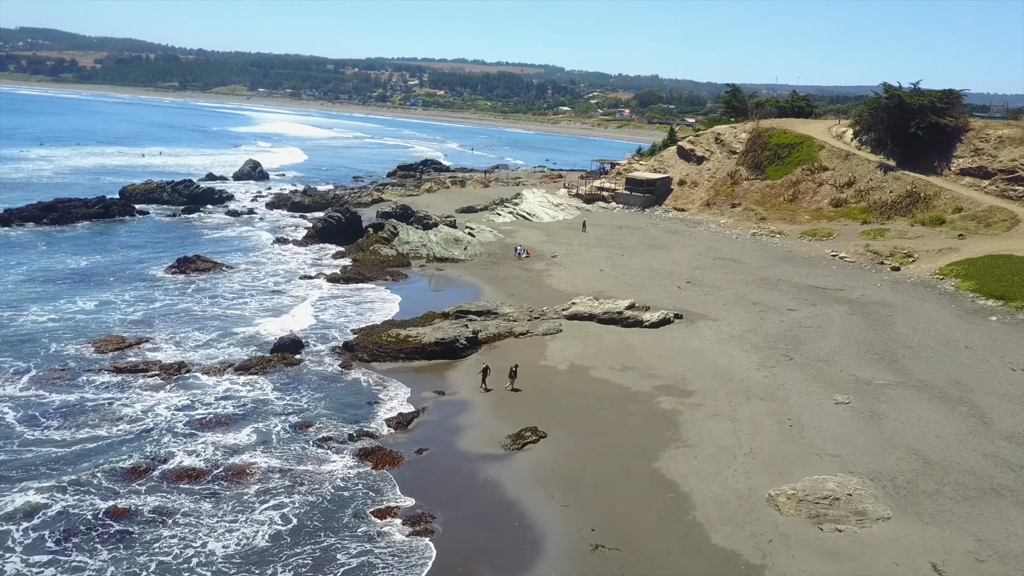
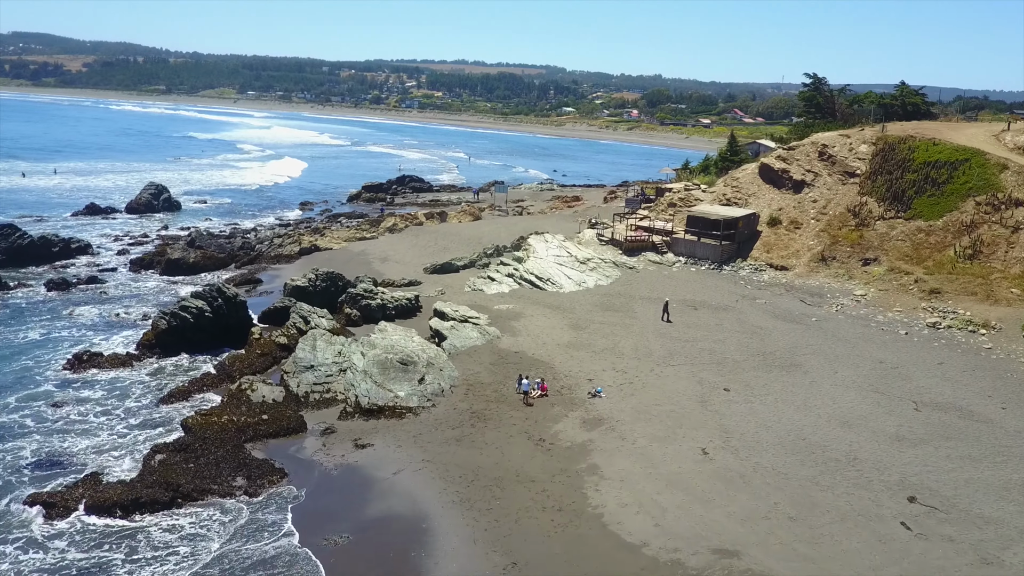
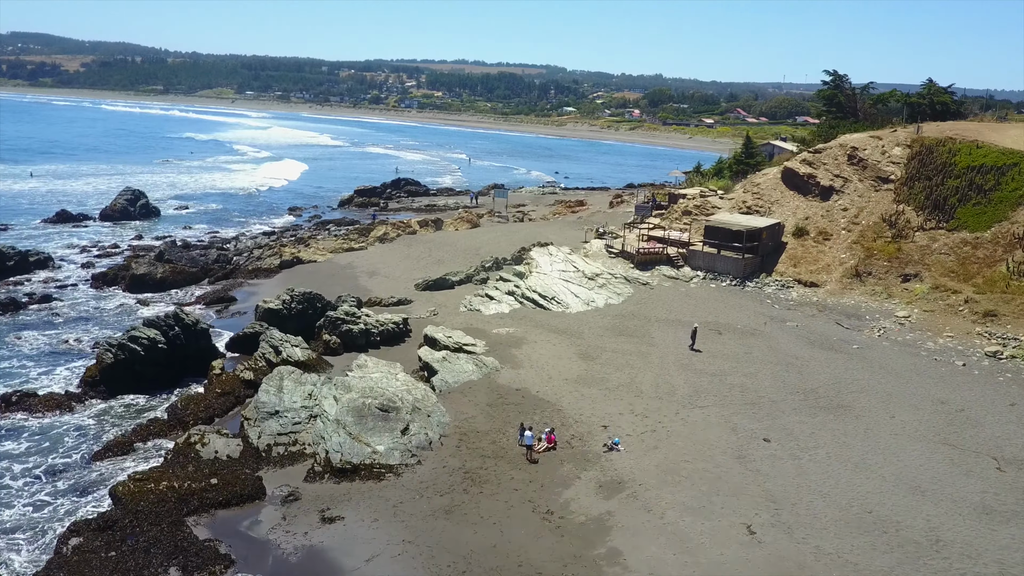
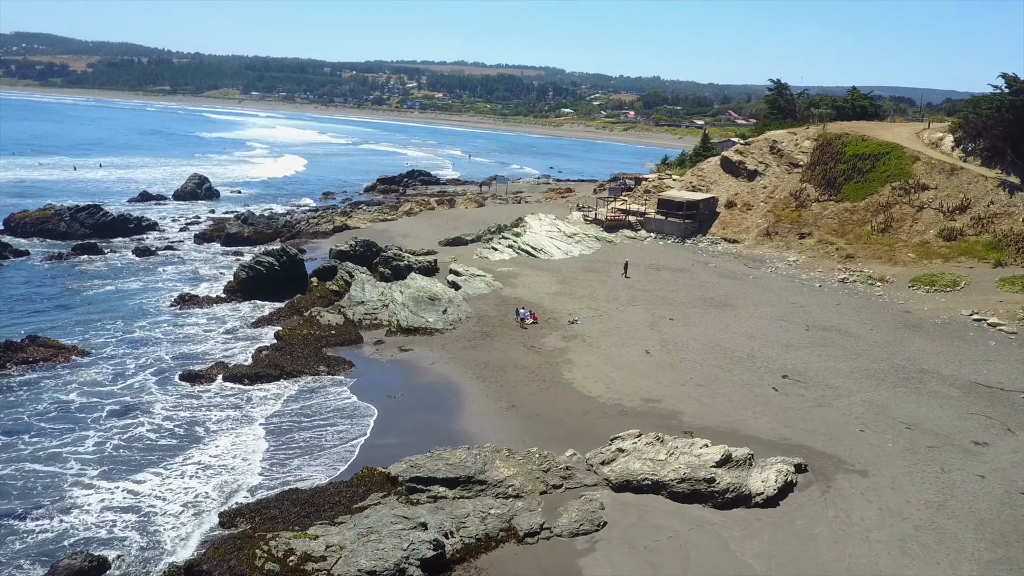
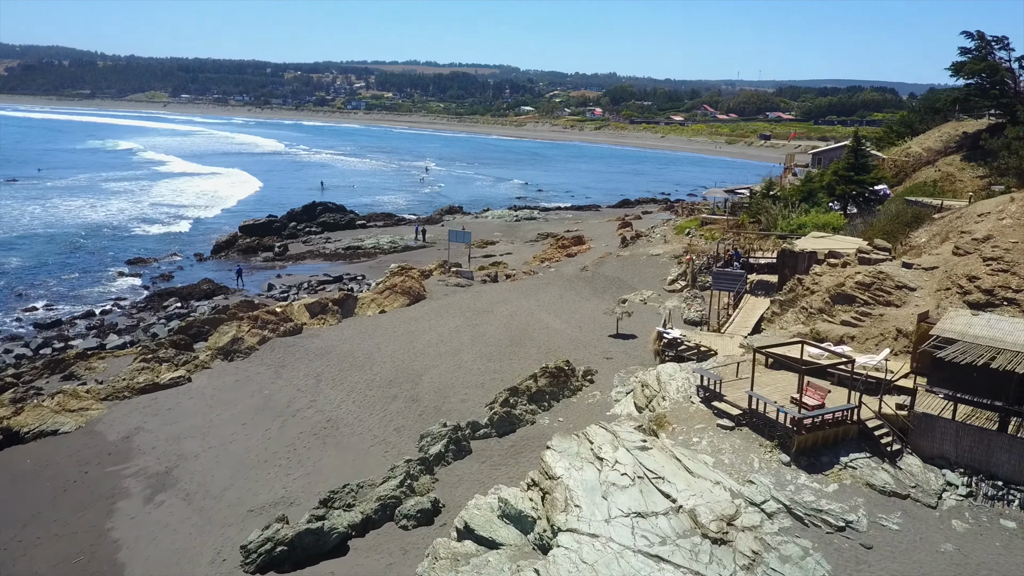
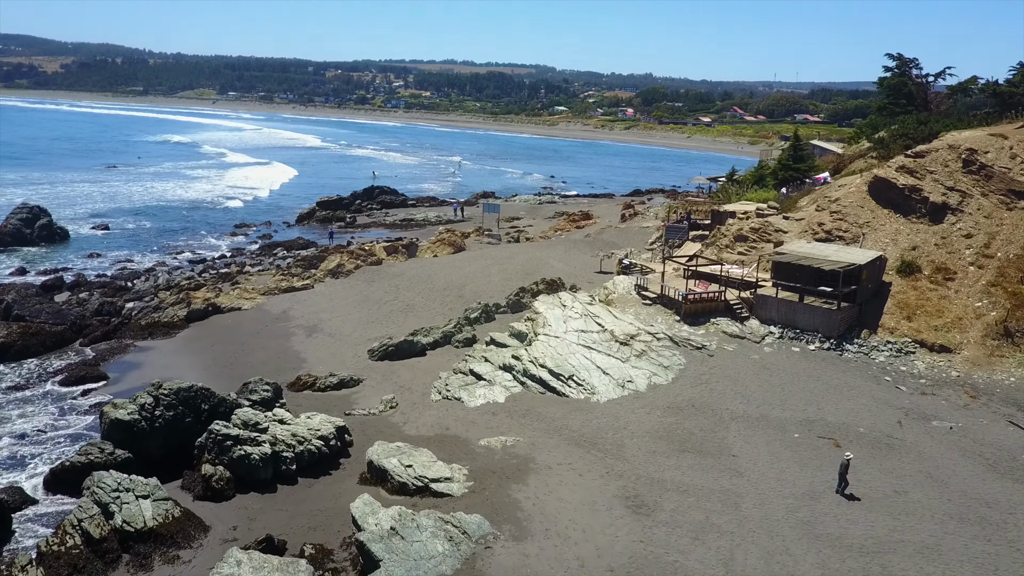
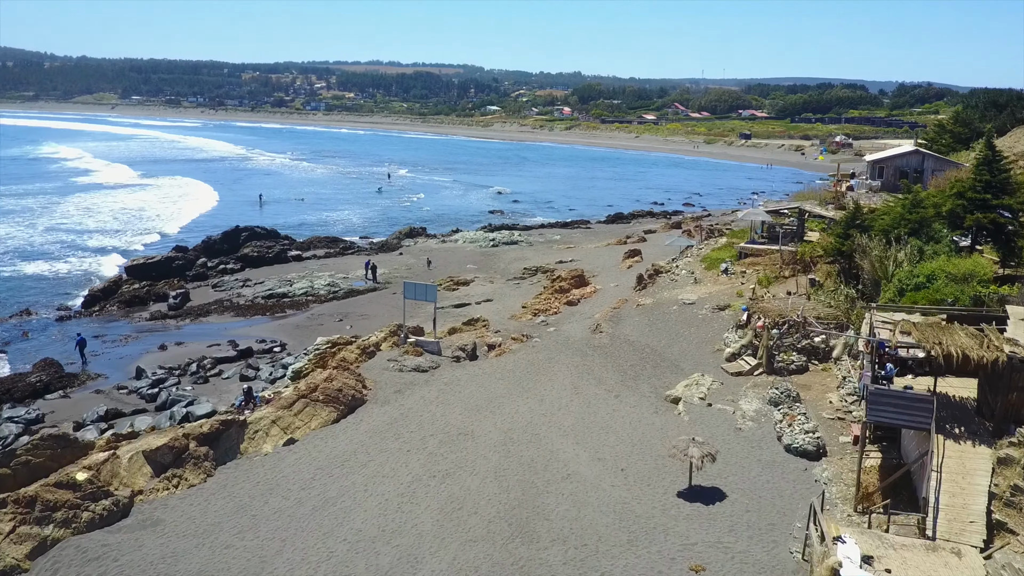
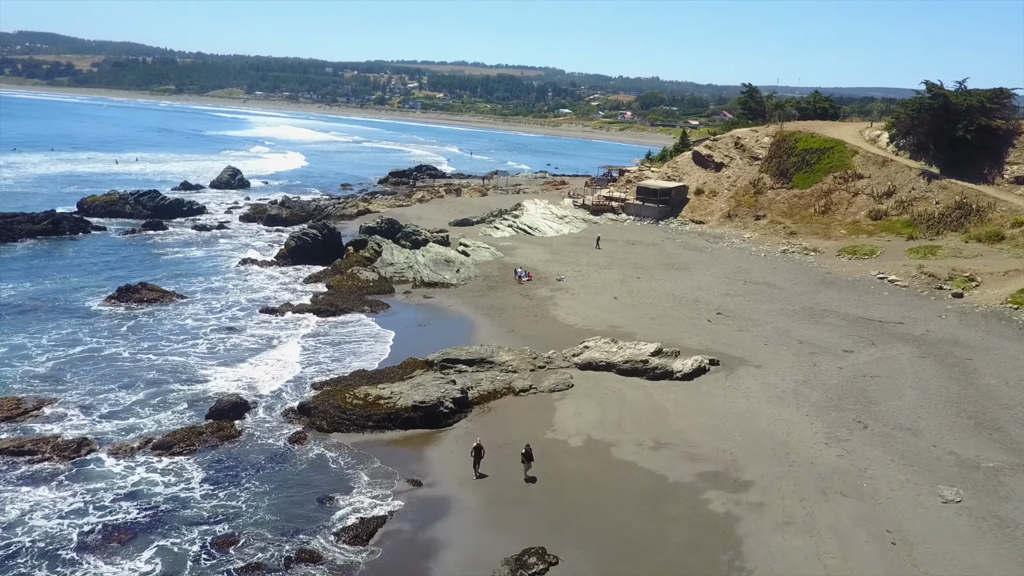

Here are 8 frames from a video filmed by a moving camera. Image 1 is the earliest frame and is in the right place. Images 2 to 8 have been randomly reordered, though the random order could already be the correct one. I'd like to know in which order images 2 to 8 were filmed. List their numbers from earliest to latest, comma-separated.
8, 4, 2, 3, 6, 5, 7
